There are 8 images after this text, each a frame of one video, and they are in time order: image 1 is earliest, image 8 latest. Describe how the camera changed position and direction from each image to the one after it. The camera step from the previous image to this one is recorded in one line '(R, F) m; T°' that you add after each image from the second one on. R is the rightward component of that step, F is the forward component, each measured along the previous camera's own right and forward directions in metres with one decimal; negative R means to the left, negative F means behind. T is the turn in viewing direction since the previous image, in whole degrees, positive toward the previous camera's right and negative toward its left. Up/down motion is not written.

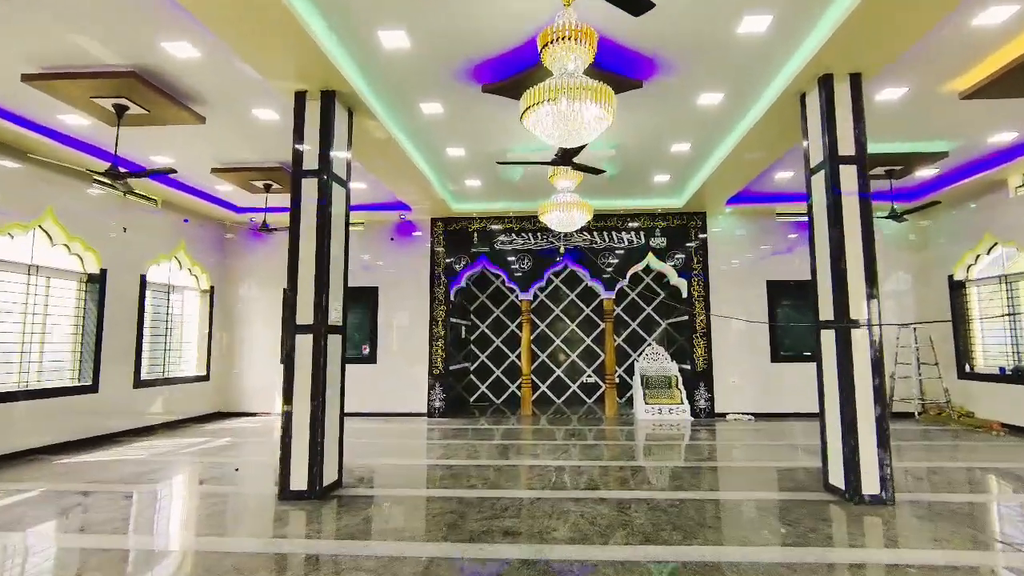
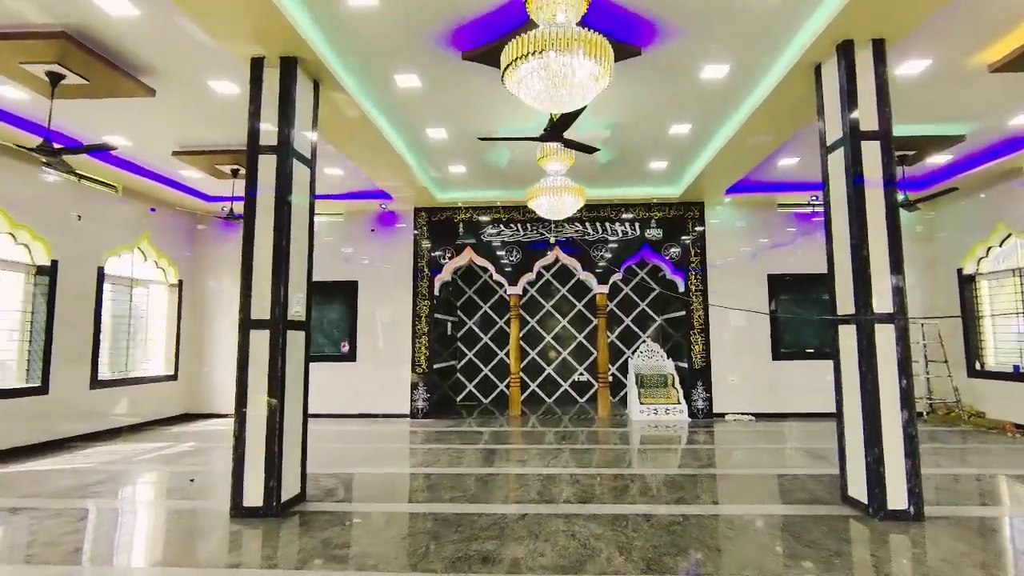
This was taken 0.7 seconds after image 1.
(0.0, +0.4) m; +1°
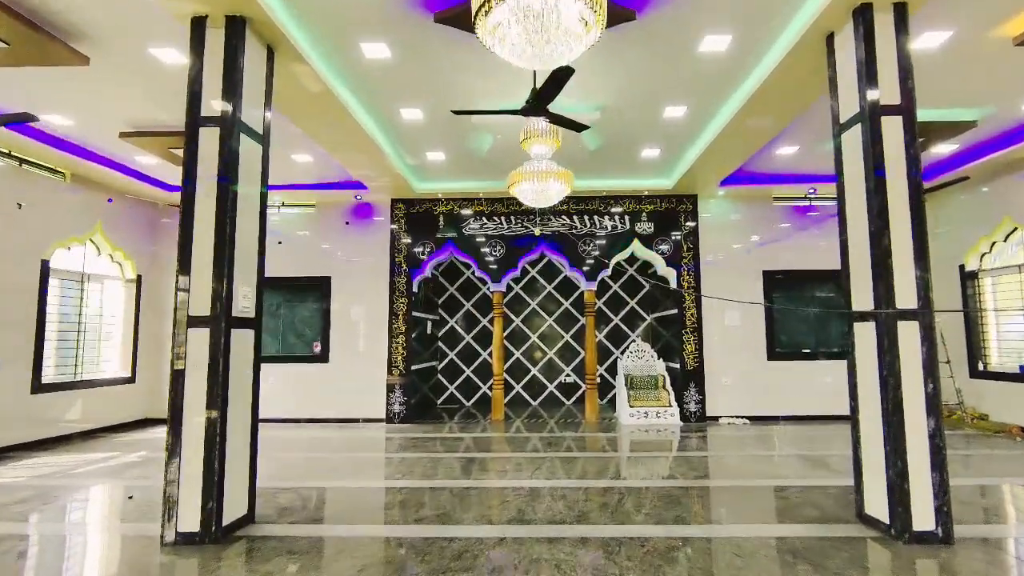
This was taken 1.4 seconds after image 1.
(0.0, +0.4) m; +1°
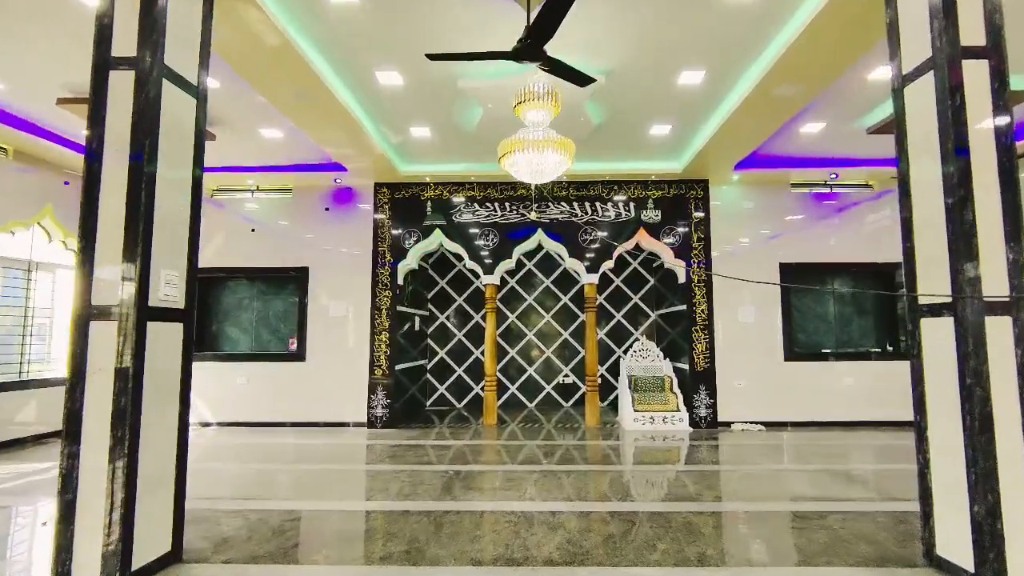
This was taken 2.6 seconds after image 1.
(0.0, +0.5) m; 0°
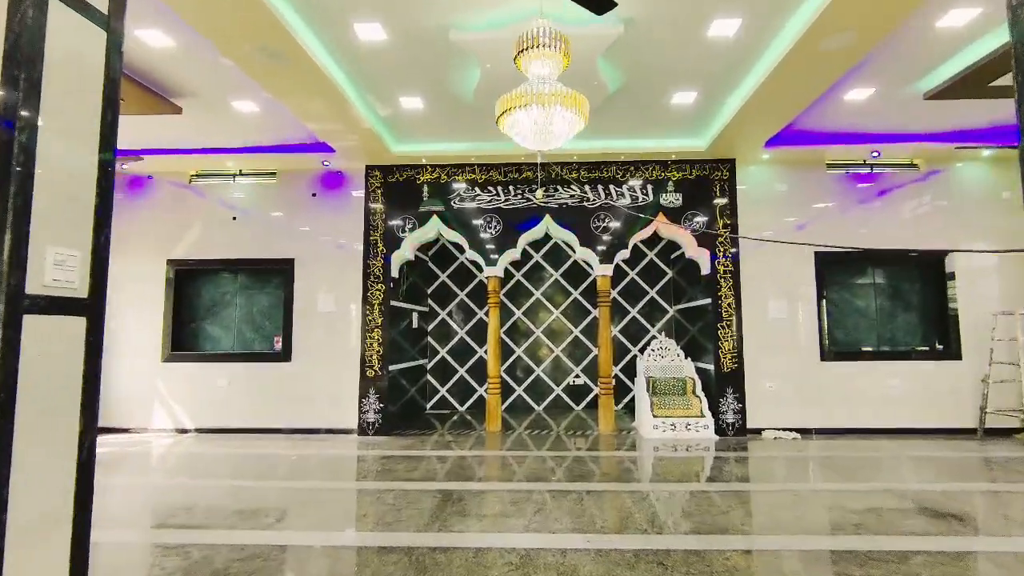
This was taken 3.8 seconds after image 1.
(0.0, +0.6) m; -1°
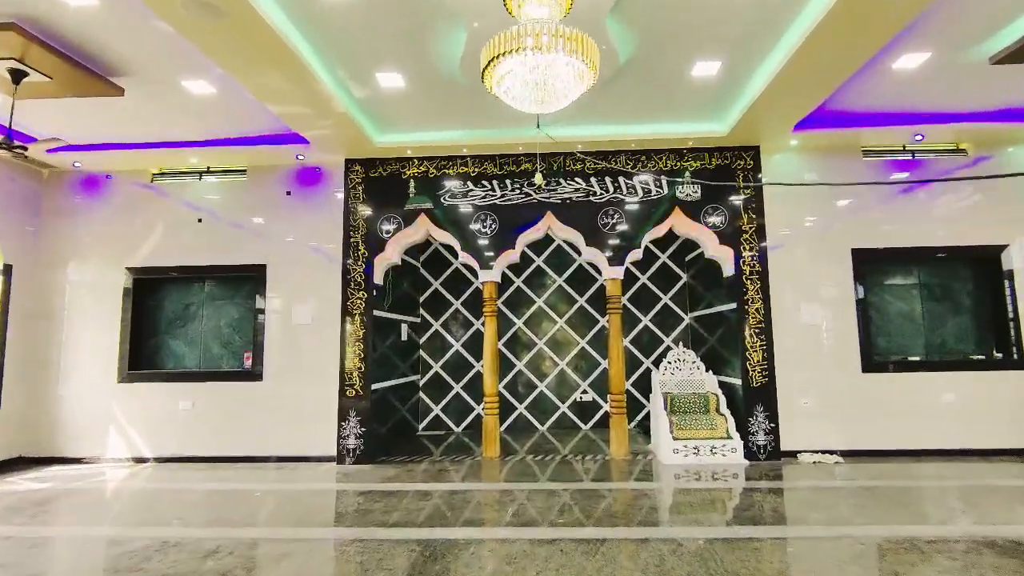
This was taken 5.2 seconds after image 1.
(0.0, +0.6) m; 0°
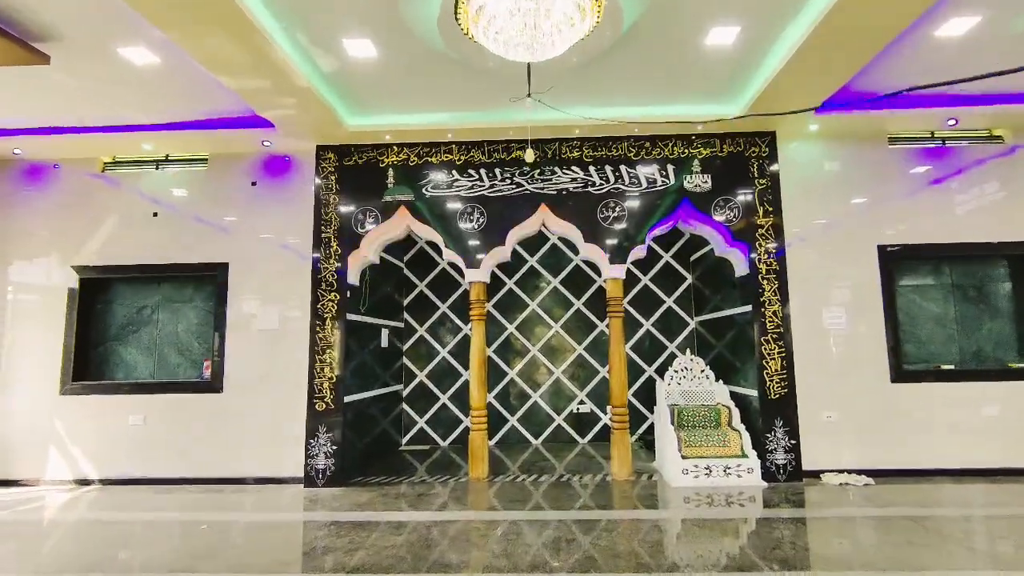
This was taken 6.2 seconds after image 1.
(0.0, +0.5) m; +1°
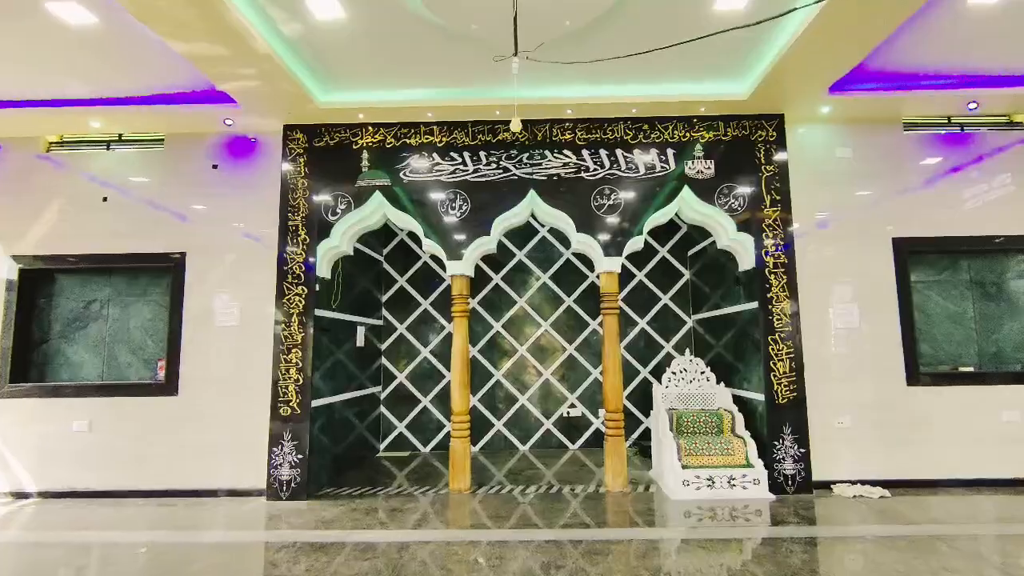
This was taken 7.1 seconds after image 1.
(0.0, +0.4) m; +1°
